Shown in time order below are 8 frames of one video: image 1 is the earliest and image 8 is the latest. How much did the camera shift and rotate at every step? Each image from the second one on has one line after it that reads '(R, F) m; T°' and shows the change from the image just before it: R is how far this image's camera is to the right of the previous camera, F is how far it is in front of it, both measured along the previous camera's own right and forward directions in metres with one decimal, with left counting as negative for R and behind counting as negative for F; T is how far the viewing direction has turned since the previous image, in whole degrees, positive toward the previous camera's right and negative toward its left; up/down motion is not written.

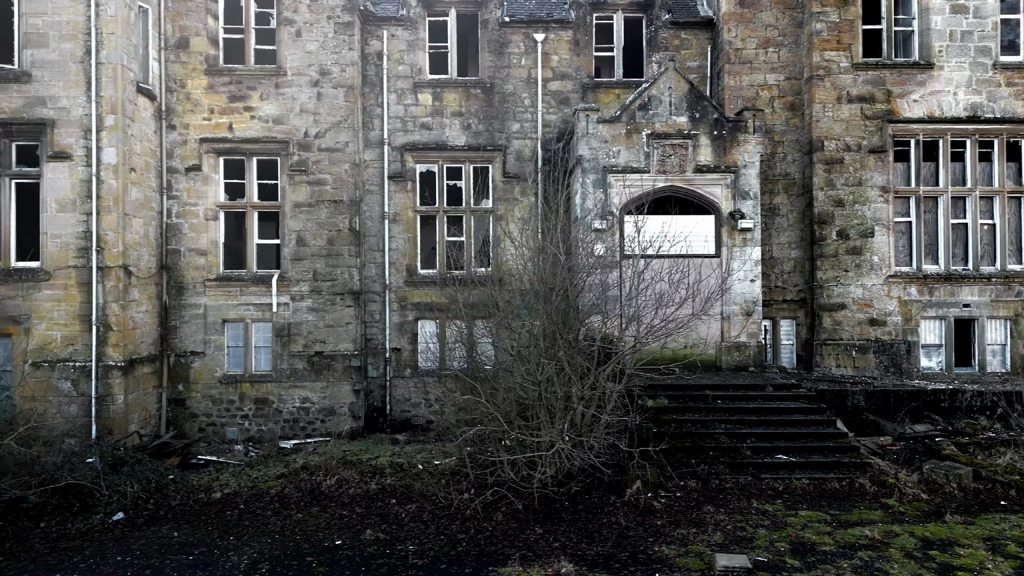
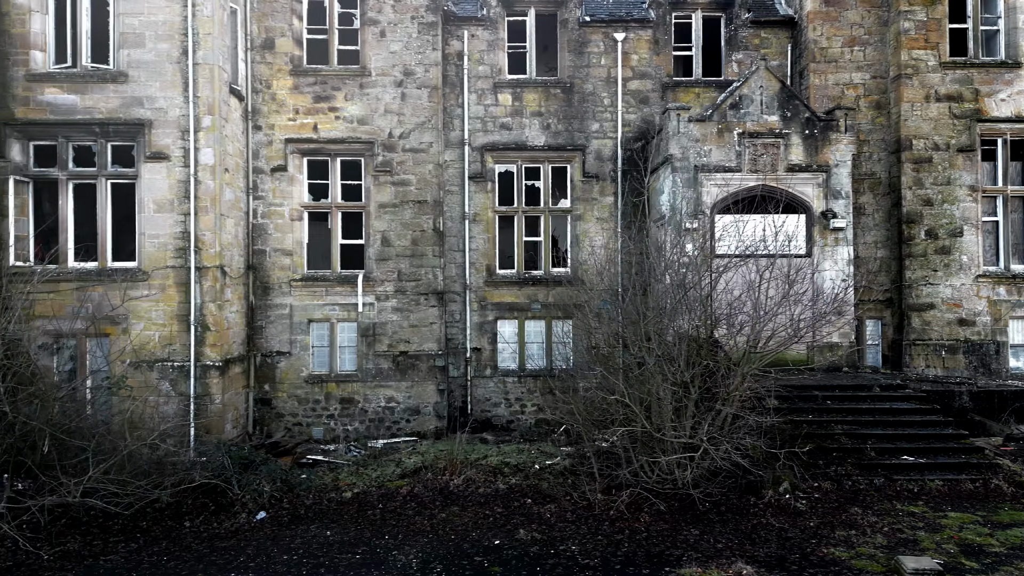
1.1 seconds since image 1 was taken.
(-0.7, 0.0) m; -1°
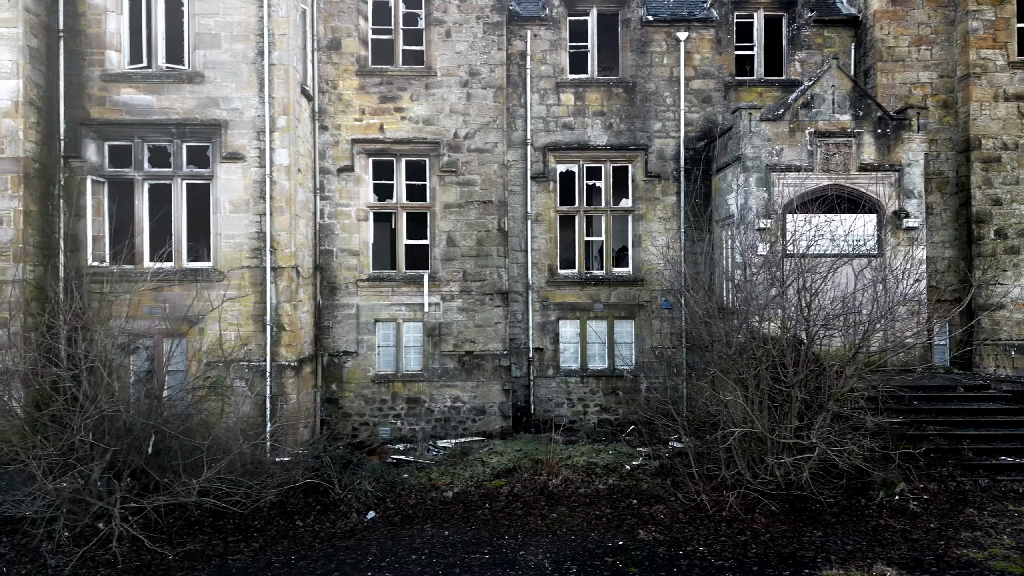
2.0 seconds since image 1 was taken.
(-0.6, 0.0) m; -1°
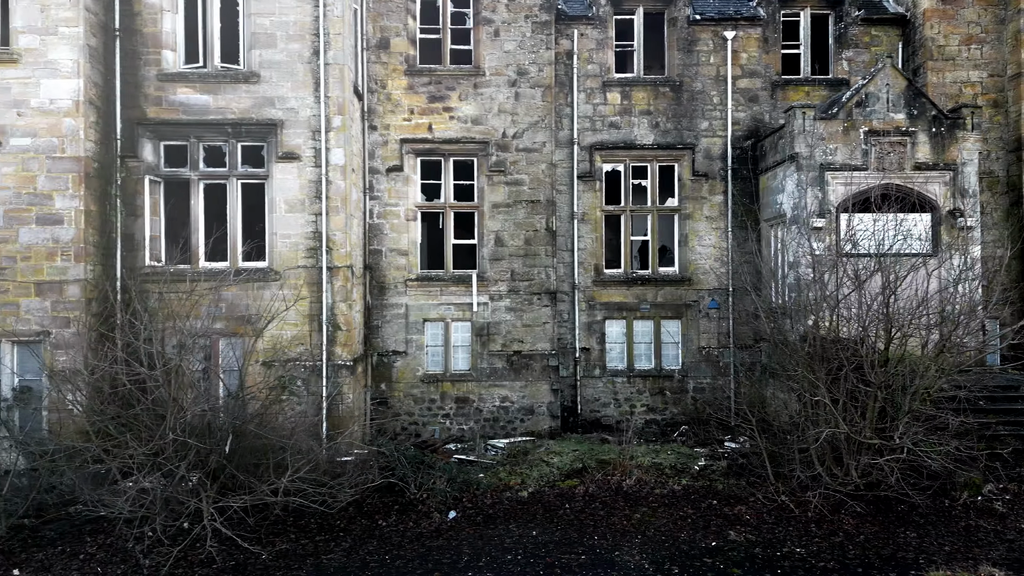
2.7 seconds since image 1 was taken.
(-0.4, 0.0) m; 0°
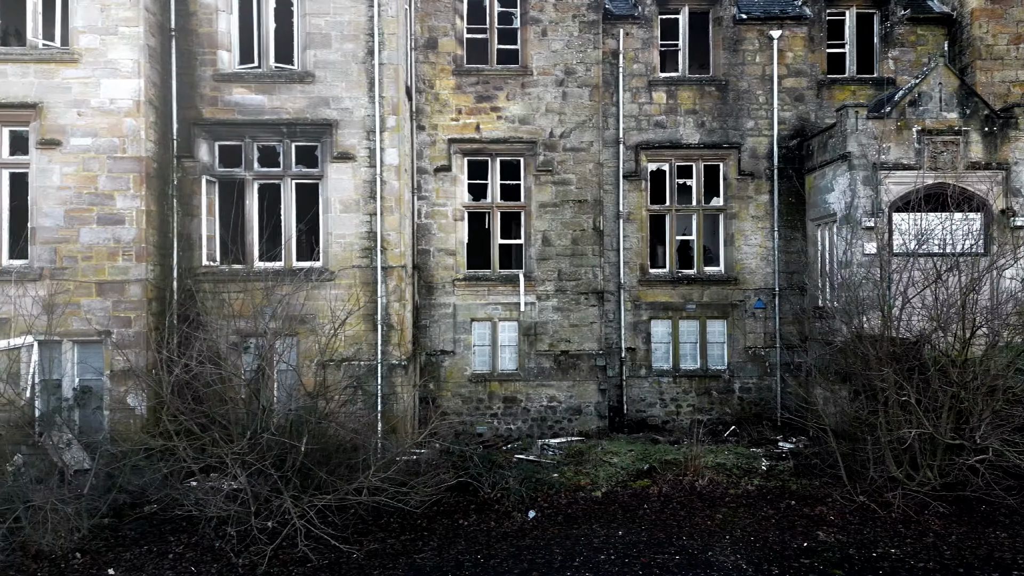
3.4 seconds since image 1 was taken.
(-0.4, 0.0) m; 0°
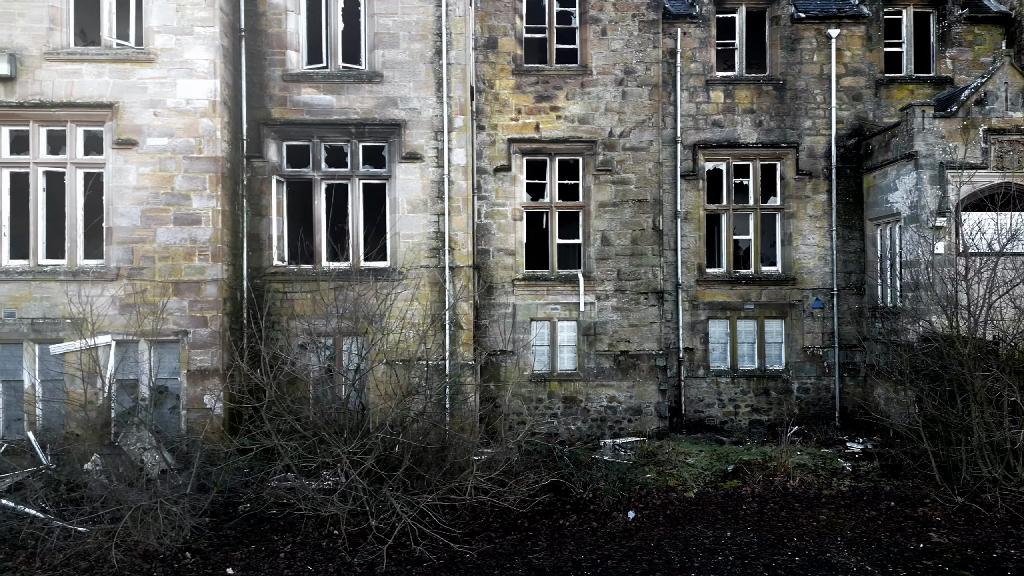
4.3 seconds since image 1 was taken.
(-0.5, 0.0) m; -1°
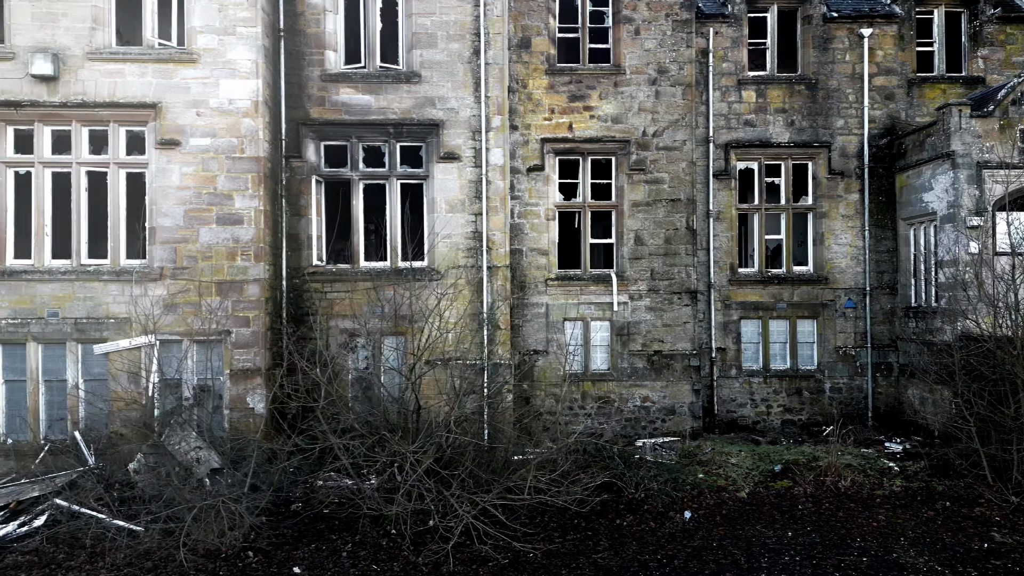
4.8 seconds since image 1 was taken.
(-0.3, 0.0) m; 0°
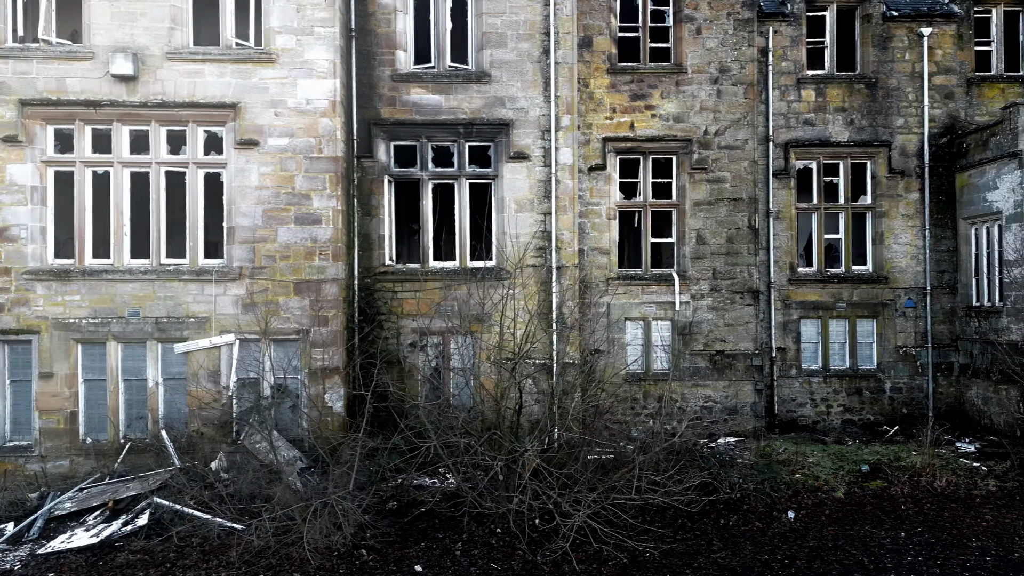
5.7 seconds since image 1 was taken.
(-0.5, 0.0) m; -1°
